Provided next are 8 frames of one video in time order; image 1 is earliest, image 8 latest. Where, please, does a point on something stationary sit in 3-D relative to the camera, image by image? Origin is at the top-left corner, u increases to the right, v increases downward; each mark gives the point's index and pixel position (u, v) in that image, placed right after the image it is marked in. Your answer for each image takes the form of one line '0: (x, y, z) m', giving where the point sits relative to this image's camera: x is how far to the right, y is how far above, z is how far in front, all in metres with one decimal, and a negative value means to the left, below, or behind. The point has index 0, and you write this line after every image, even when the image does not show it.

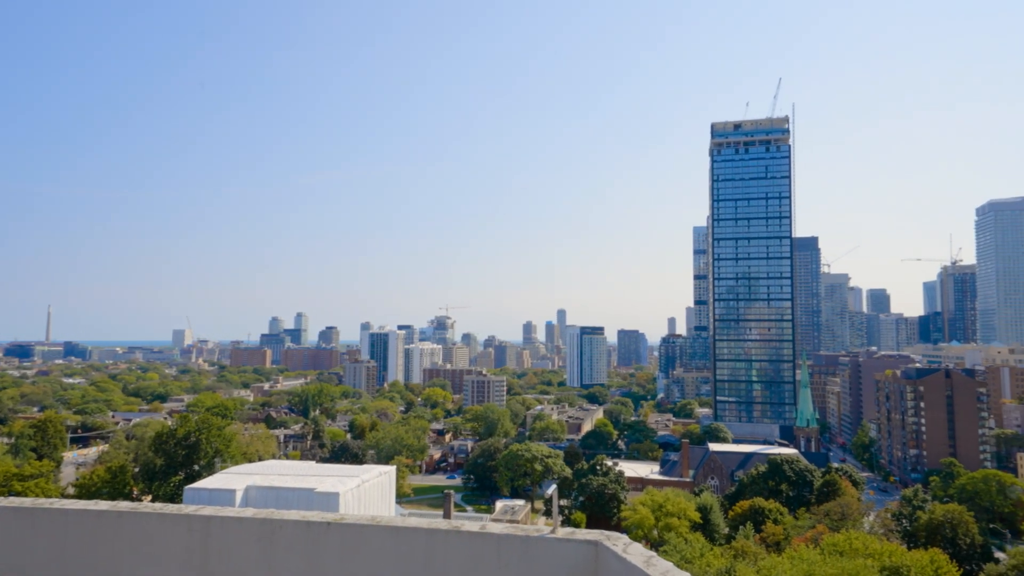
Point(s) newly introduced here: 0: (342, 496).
0: (-5.4, -6.7, +19.1) m
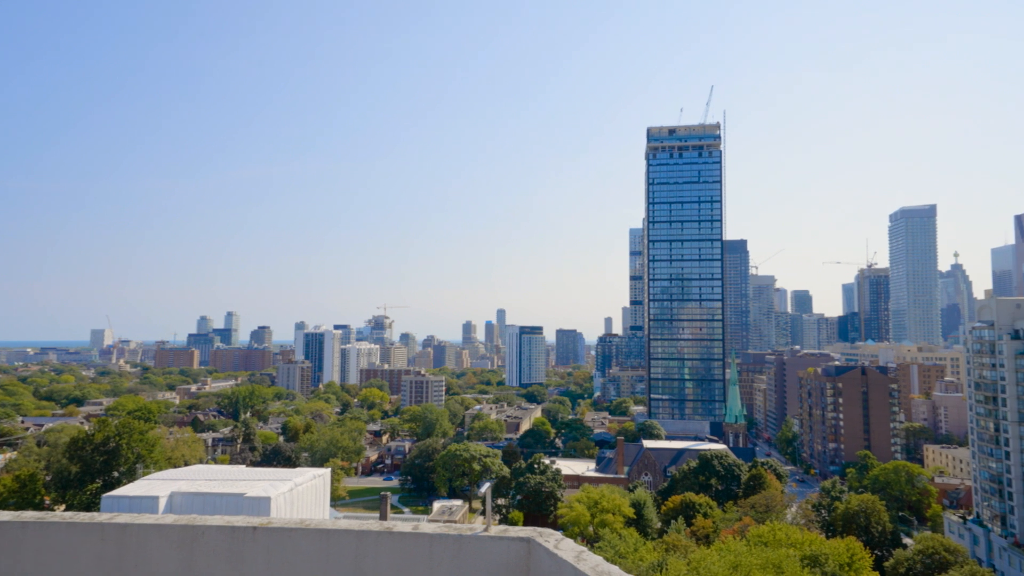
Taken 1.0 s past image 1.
0: (-7.4, -6.7, +18.6) m
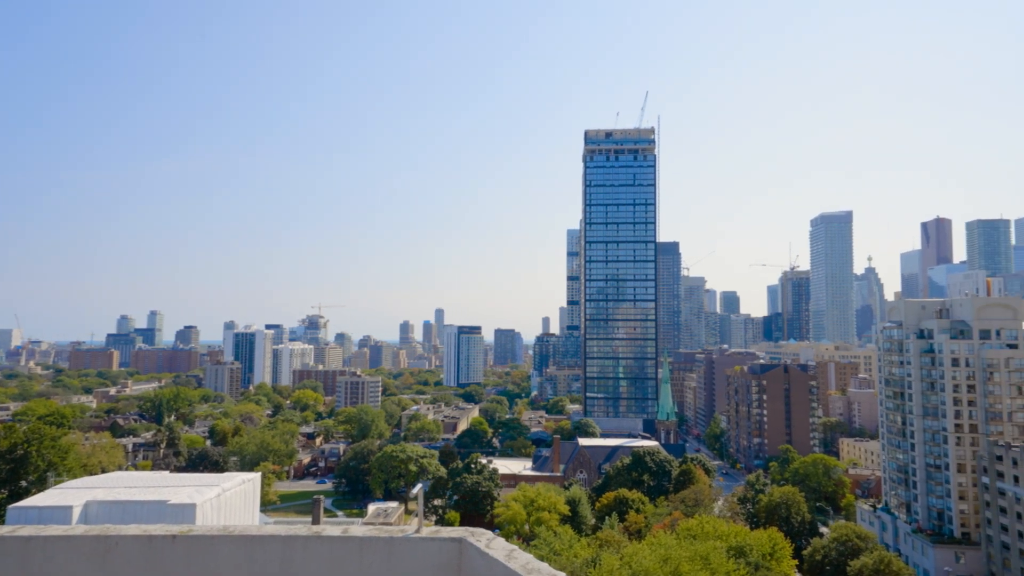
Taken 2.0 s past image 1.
0: (-9.4, -6.6, +17.9) m
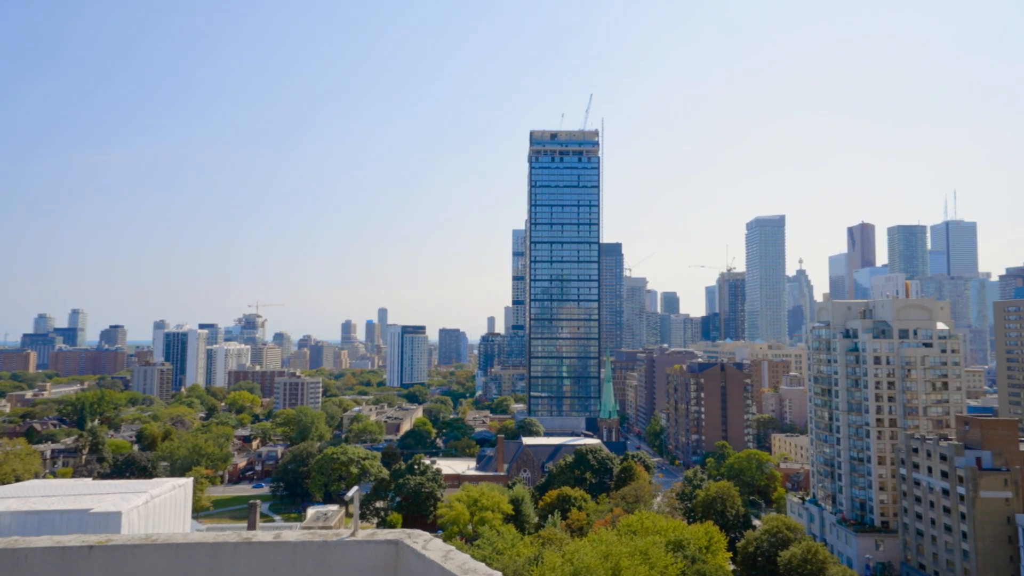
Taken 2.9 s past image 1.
0: (-11.2, -6.5, +17.1) m
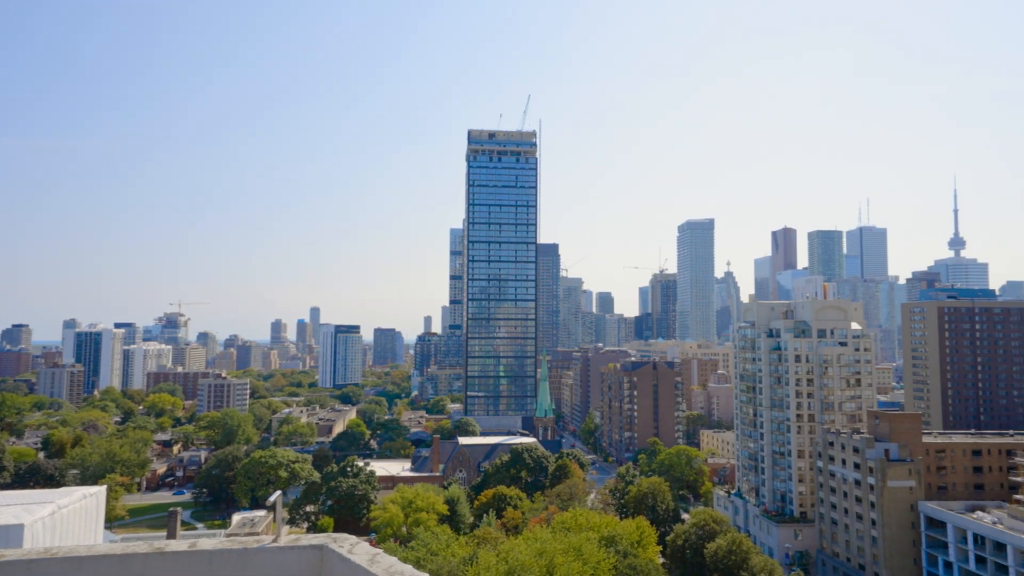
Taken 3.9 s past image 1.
0: (-13.1, -6.4, +15.9) m
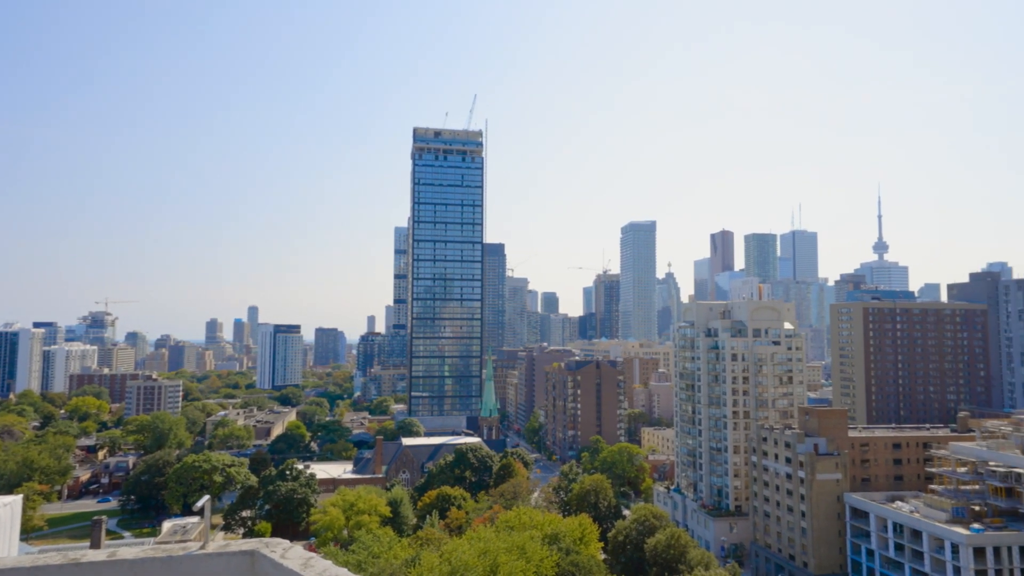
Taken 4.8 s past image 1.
0: (-14.6, -6.4, +14.9) m
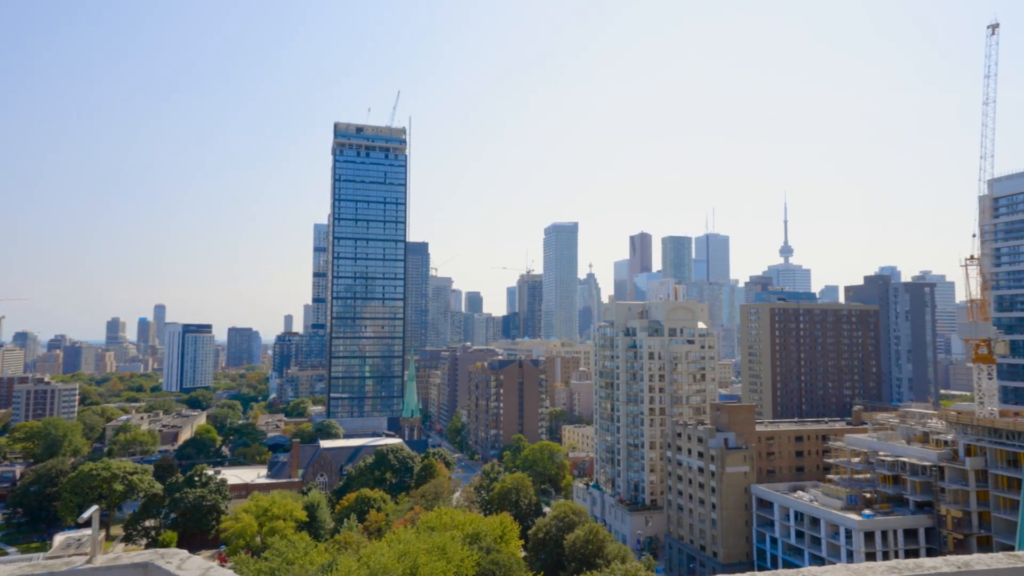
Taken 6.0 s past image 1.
0: (-16.8, -6.3, +13.4) m
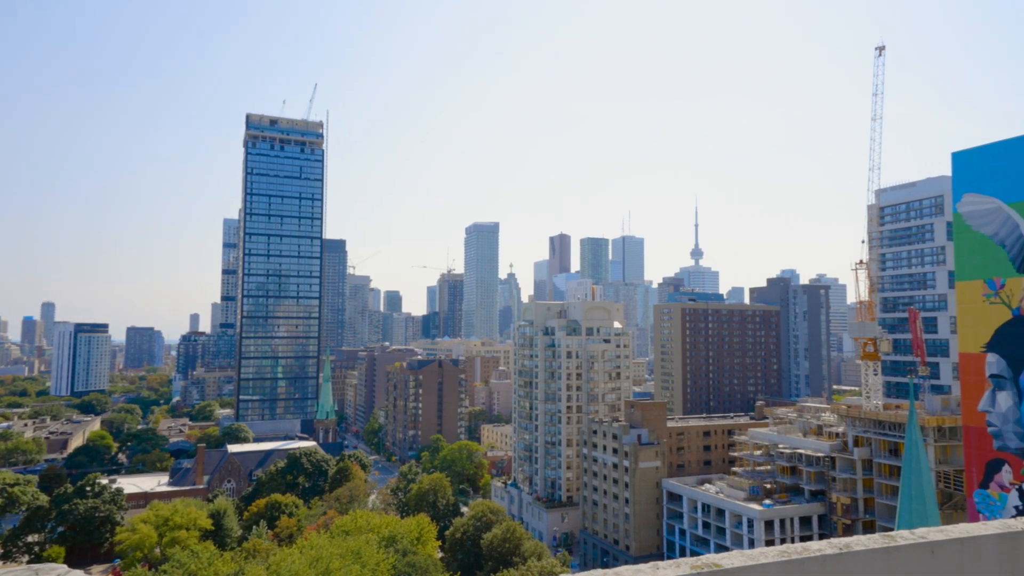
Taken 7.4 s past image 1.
0: (-18.8, -6.1, +11.5) m
